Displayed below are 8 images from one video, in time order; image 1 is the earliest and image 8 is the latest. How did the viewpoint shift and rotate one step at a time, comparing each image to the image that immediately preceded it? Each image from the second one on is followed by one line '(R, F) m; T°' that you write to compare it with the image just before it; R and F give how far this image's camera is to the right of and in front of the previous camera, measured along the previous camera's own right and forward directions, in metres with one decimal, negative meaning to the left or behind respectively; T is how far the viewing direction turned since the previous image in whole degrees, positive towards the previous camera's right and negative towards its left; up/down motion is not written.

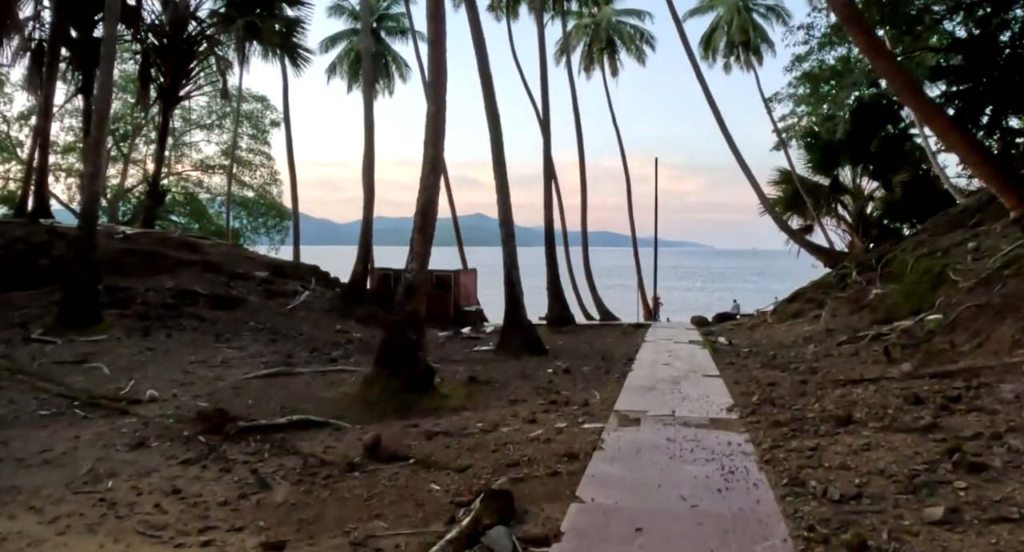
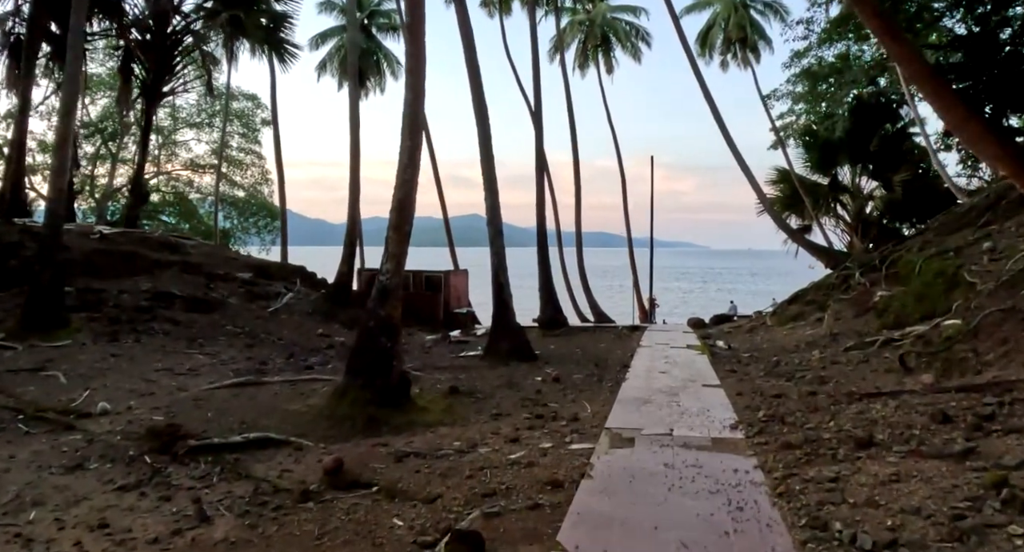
(+0.1, +0.5) m; 0°
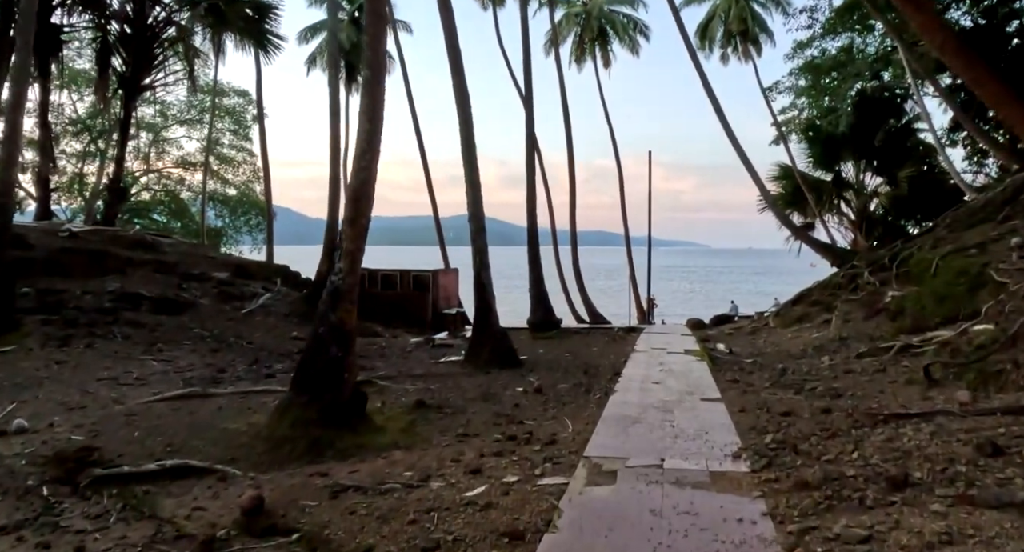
(+0.2, +0.7) m; 0°
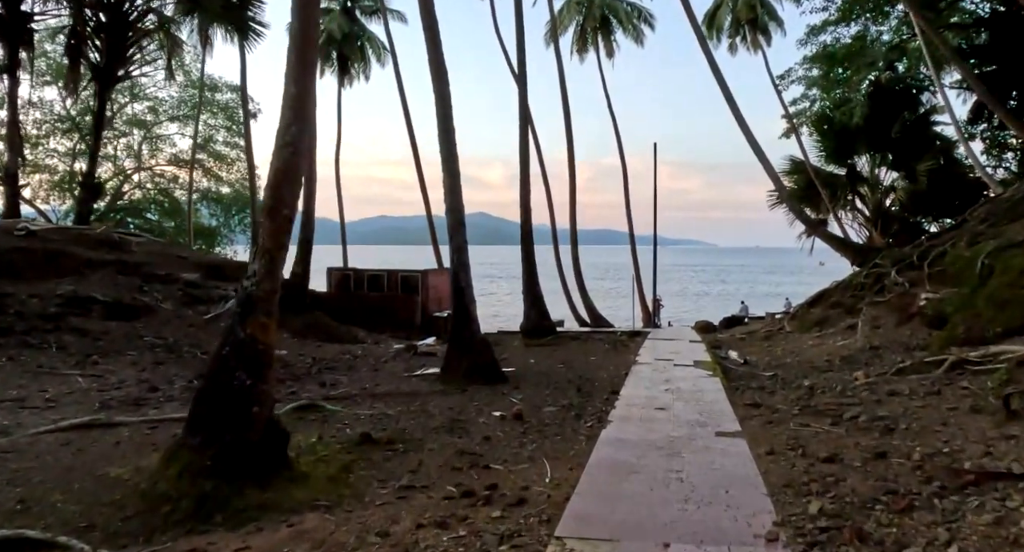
(+0.2, +1.1) m; 0°
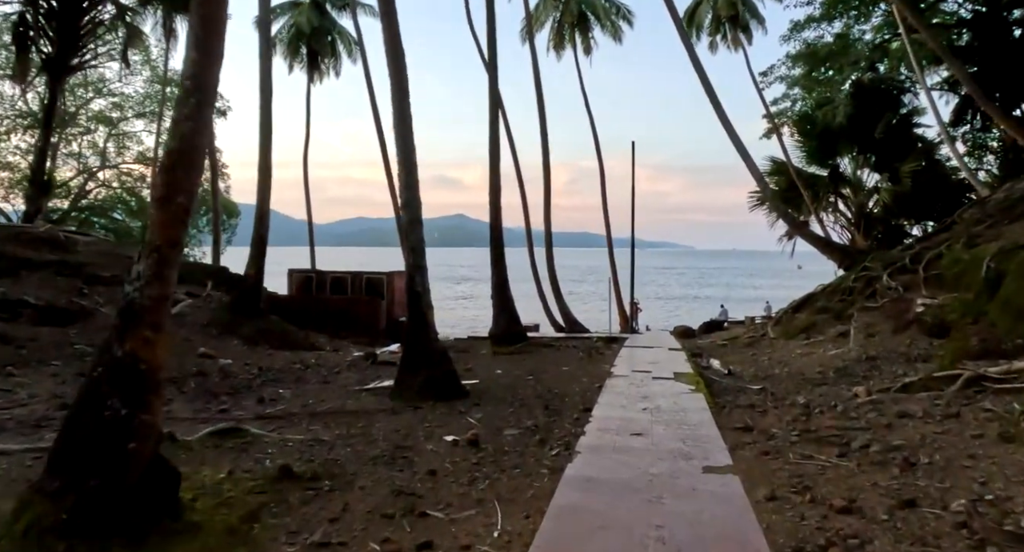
(+0.2, +0.7) m; +2°
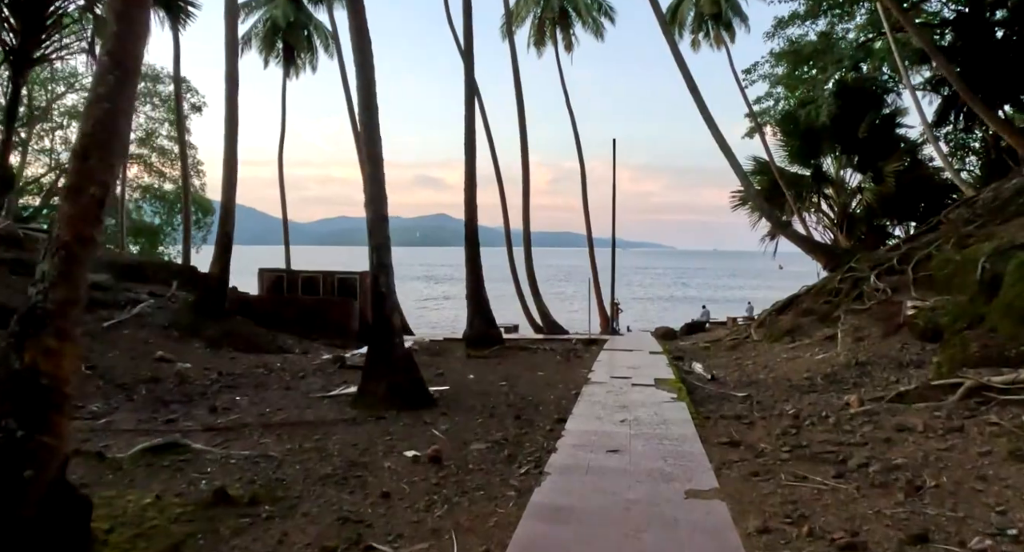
(+0.1, +0.4) m; +1°
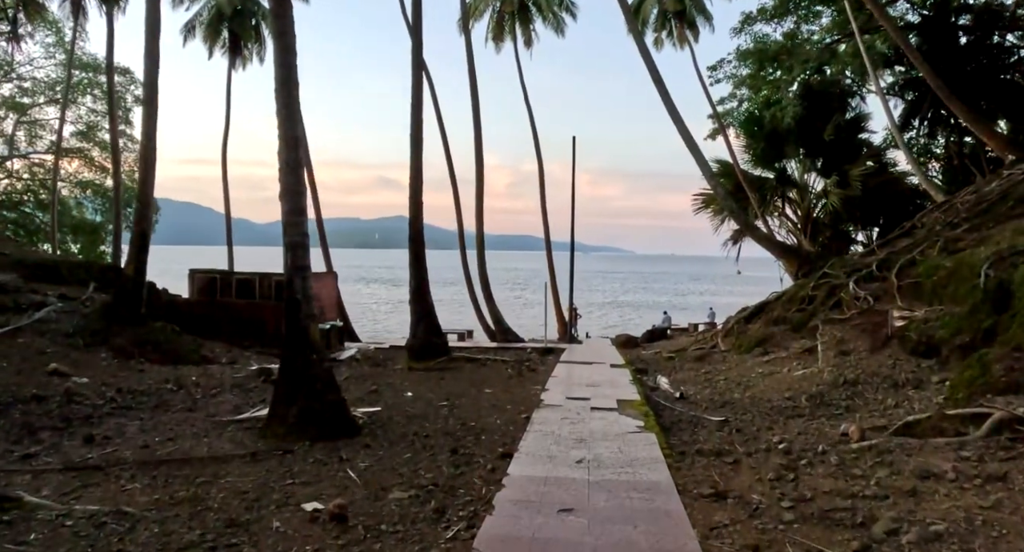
(+0.1, +0.9) m; +3°
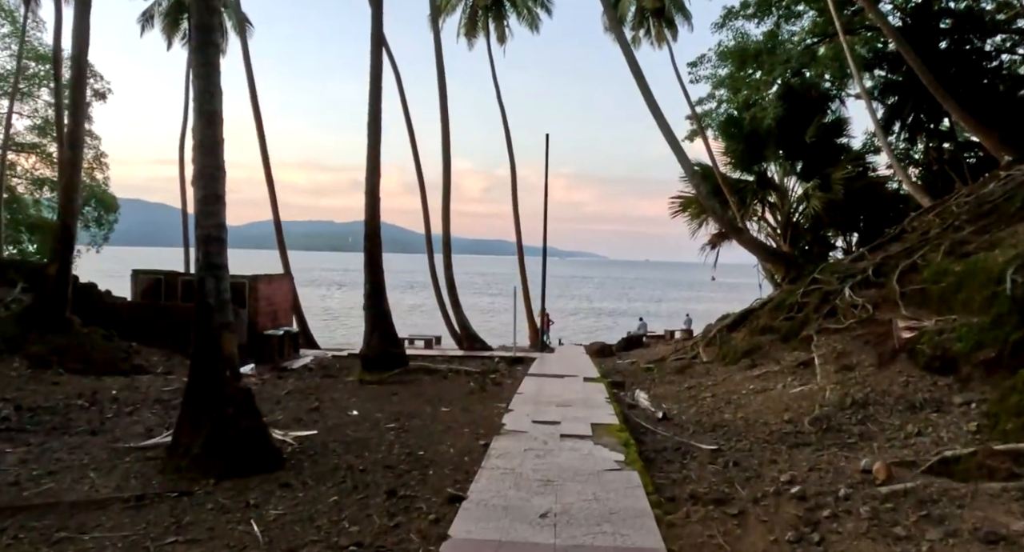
(+0.1, +0.8) m; +2°
